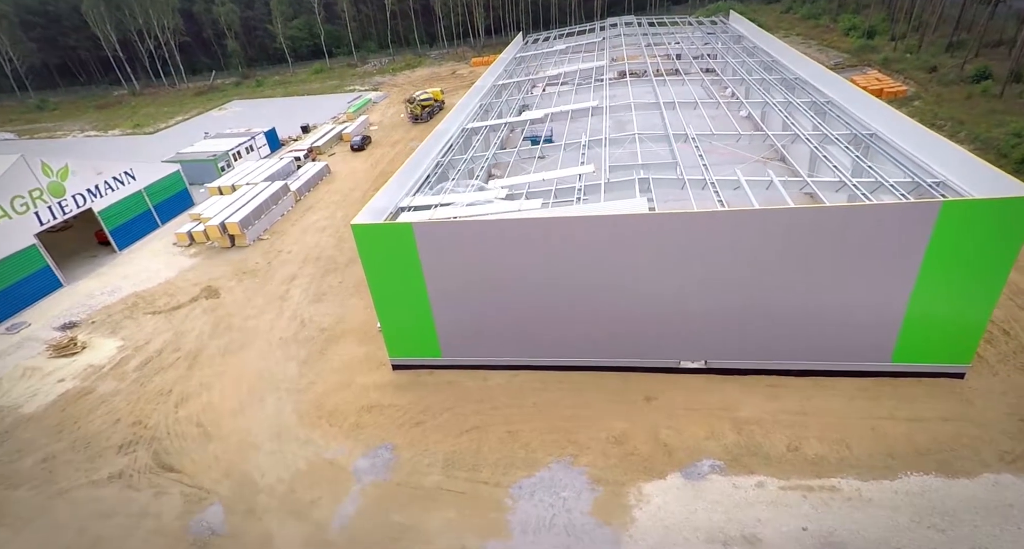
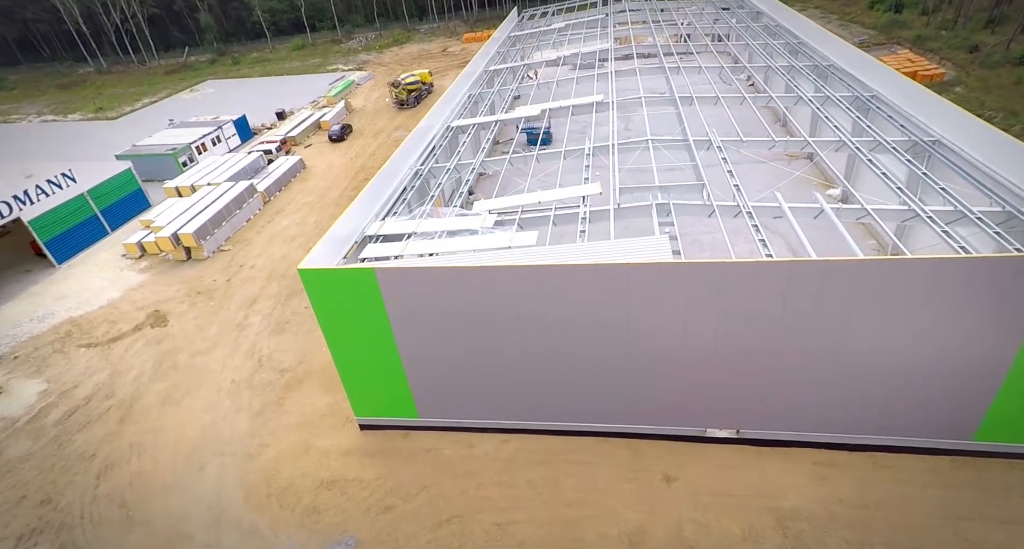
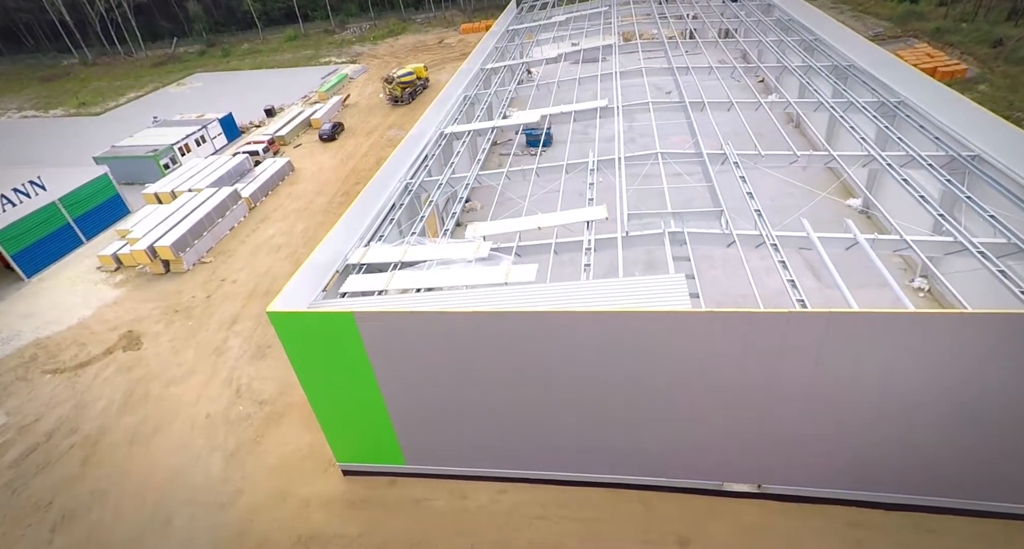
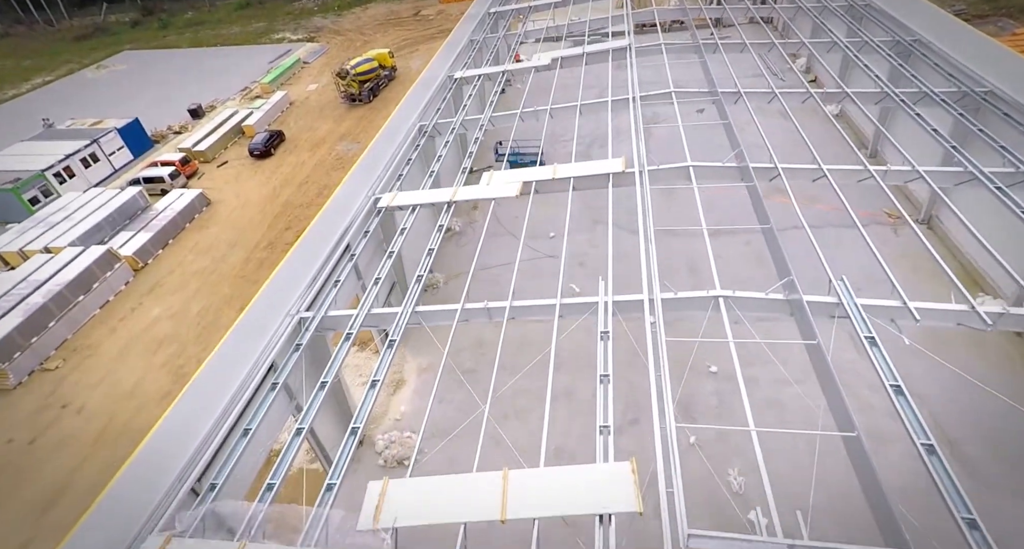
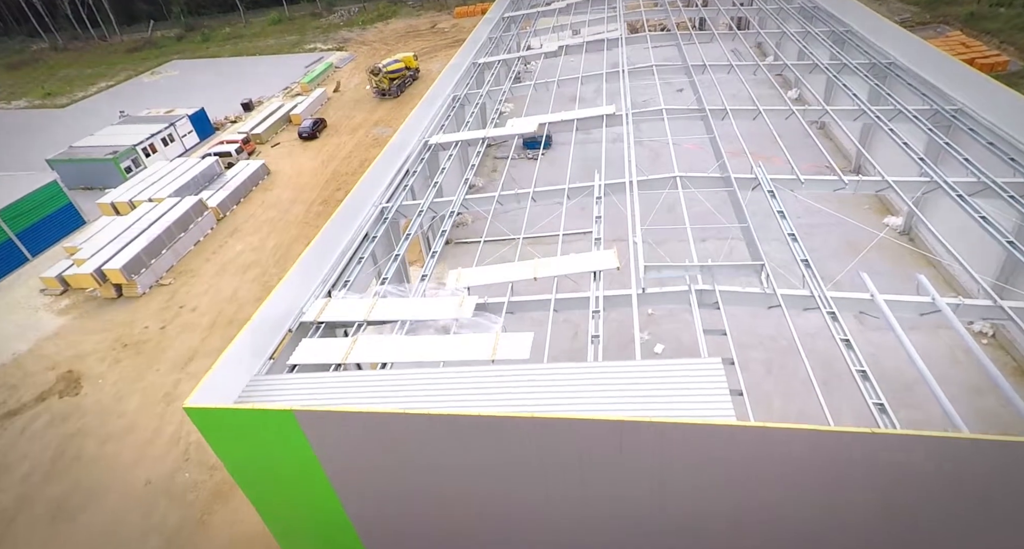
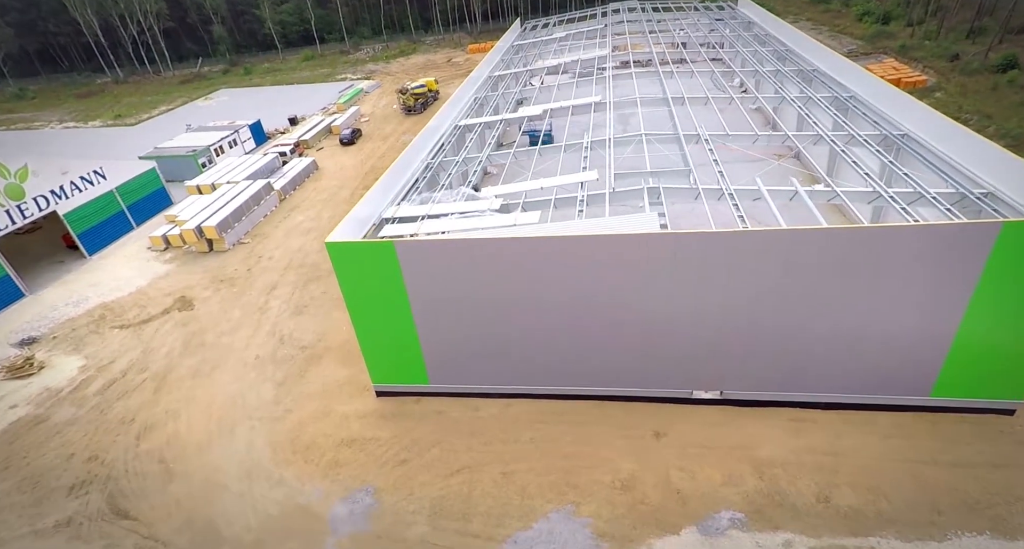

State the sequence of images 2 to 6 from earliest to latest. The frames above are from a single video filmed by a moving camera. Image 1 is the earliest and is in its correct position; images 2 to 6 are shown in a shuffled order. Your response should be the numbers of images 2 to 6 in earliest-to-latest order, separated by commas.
6, 2, 3, 5, 4
